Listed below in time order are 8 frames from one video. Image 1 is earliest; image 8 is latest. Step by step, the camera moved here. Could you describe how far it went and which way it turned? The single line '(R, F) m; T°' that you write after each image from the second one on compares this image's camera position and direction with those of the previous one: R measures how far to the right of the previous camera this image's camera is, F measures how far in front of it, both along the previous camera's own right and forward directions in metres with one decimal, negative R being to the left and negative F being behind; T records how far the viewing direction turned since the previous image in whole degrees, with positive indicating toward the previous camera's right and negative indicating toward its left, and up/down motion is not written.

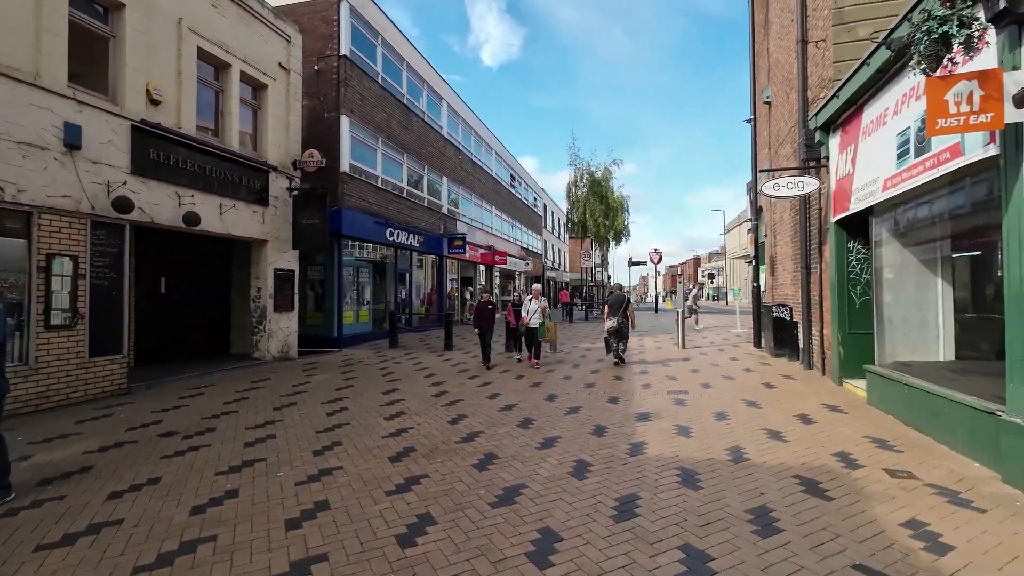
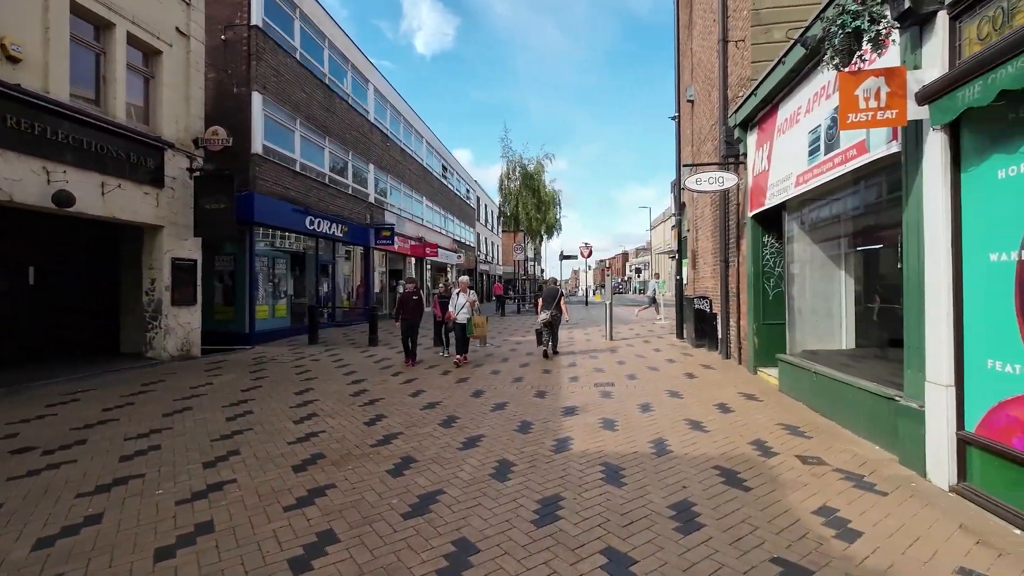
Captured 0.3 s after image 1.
(+0.1, +0.3) m; +8°
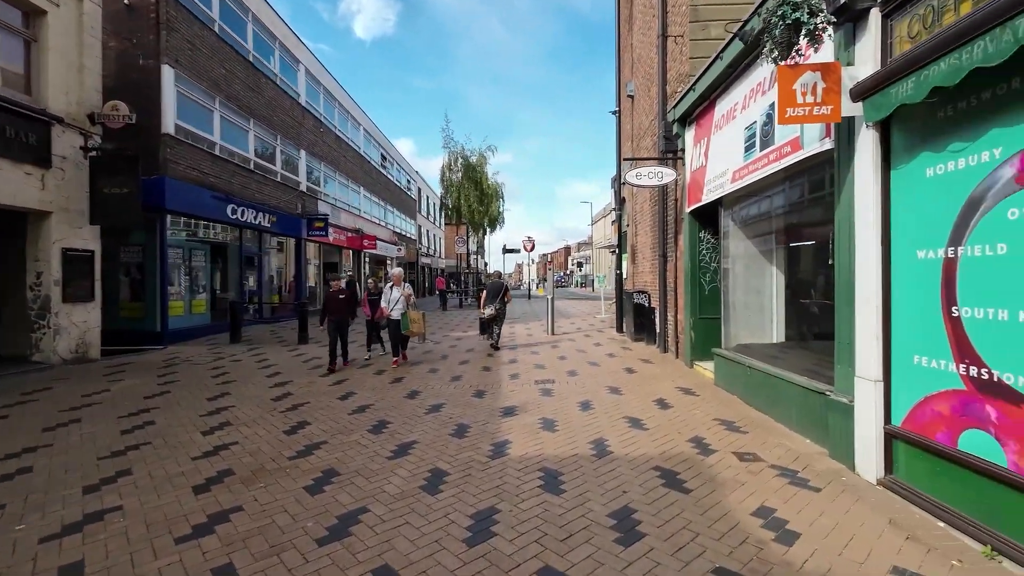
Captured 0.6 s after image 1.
(+0.1, +0.3) m; +7°
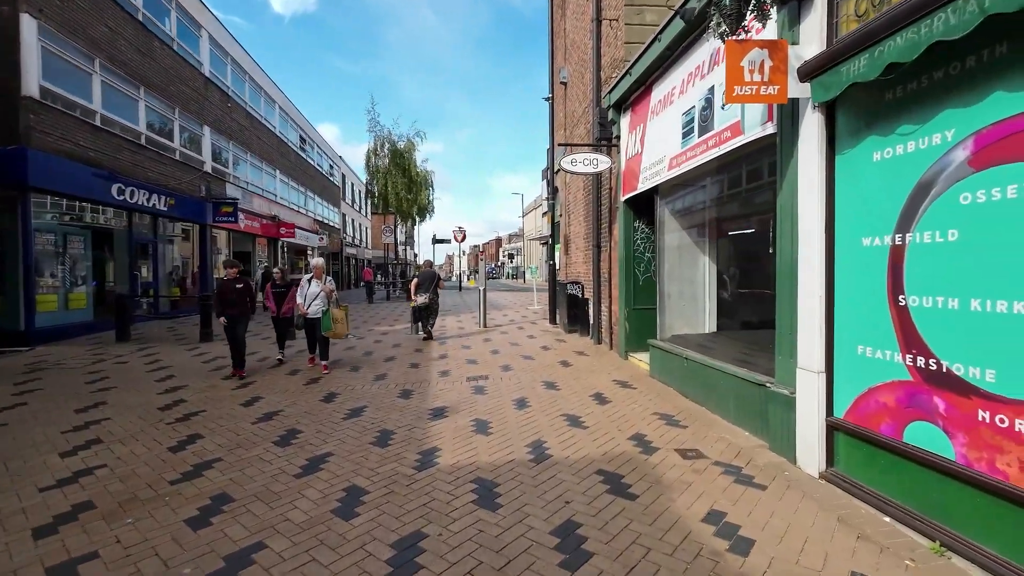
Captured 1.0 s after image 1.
(0.0, +0.5) m; +8°
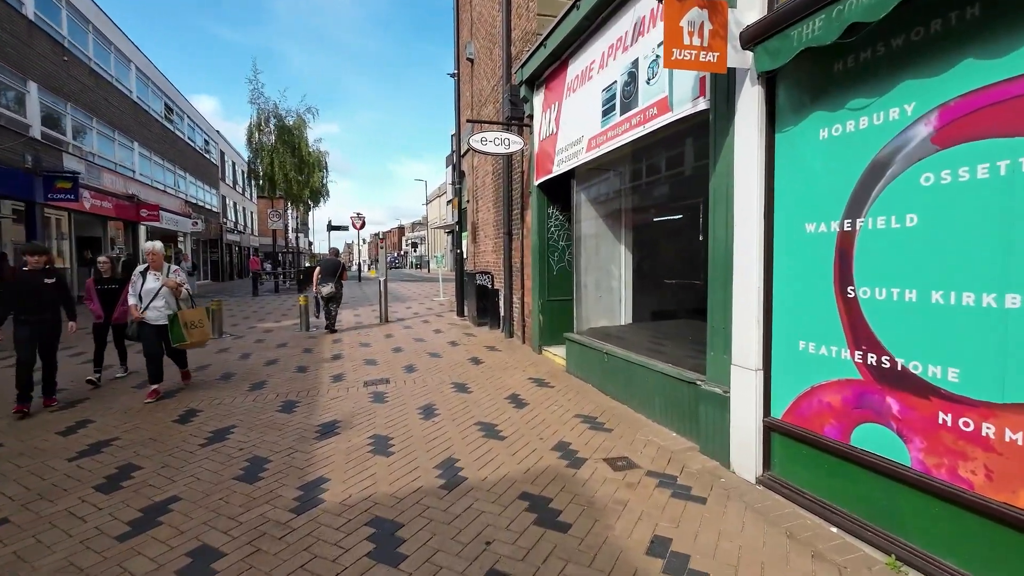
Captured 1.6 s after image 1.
(0.0, +0.7) m; +11°
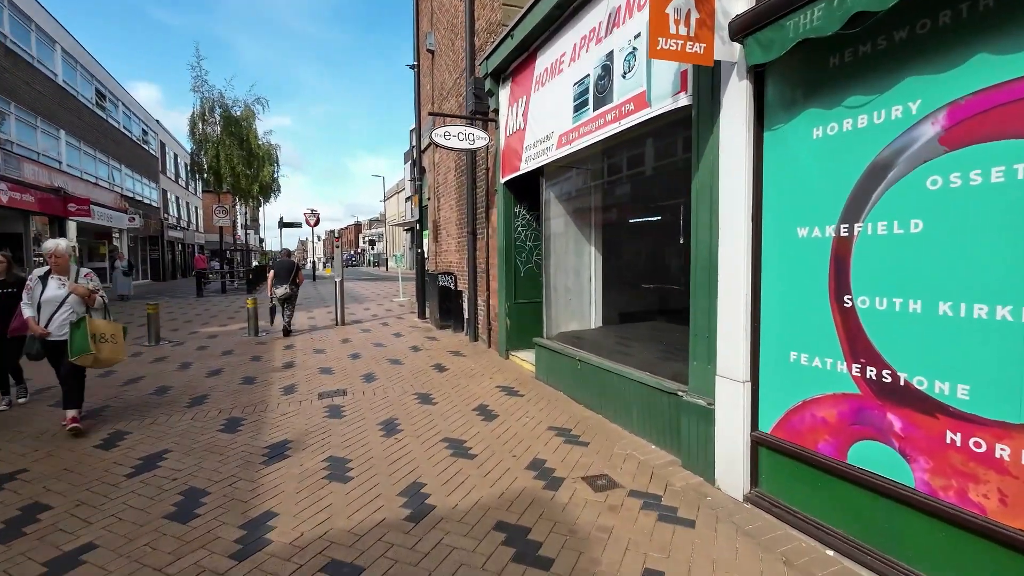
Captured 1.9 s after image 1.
(-0.1, +0.3) m; +5°
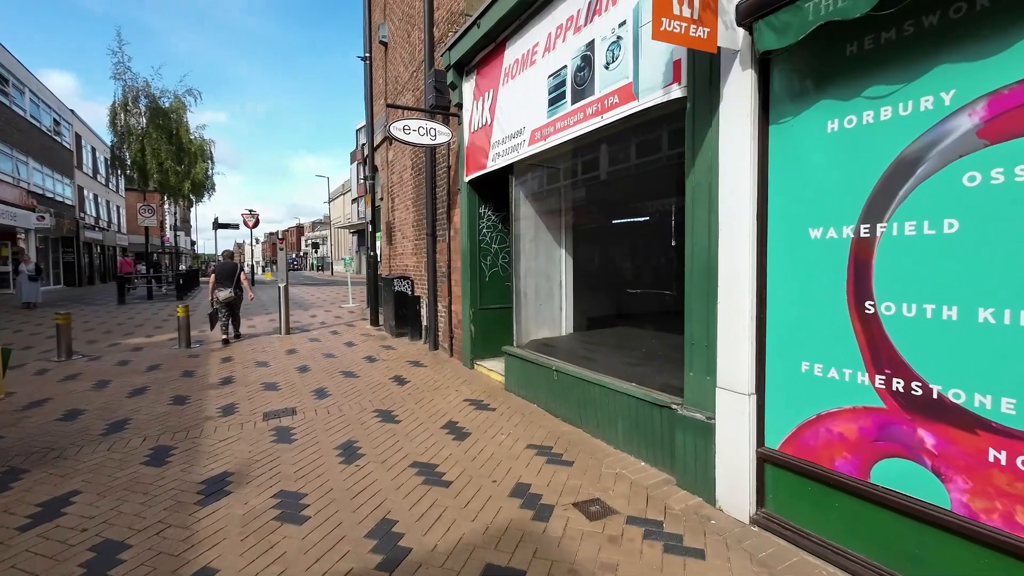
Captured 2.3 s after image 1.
(-0.2, +0.4) m; +6°
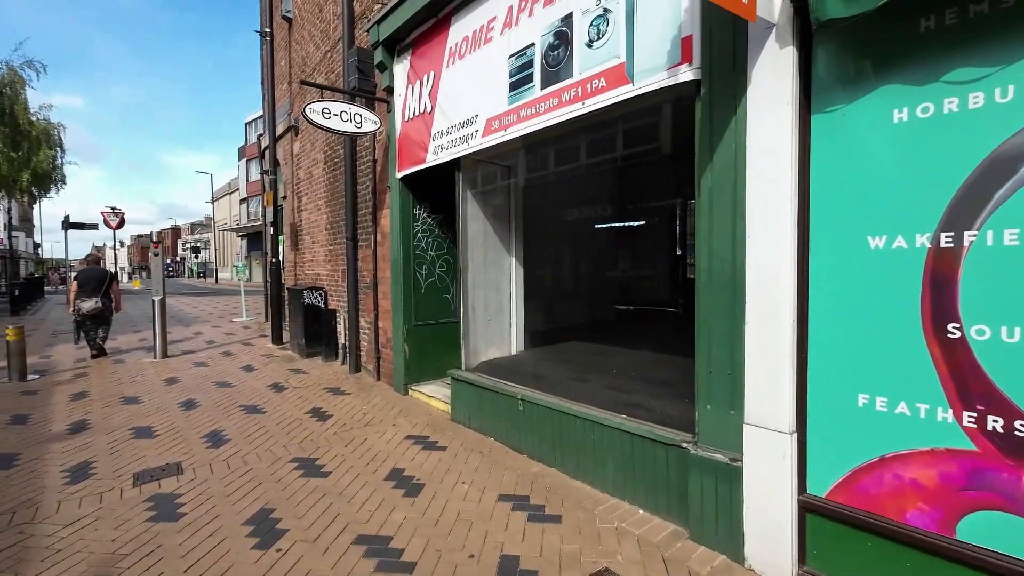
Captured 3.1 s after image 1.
(-0.4, +0.8) m; +11°
